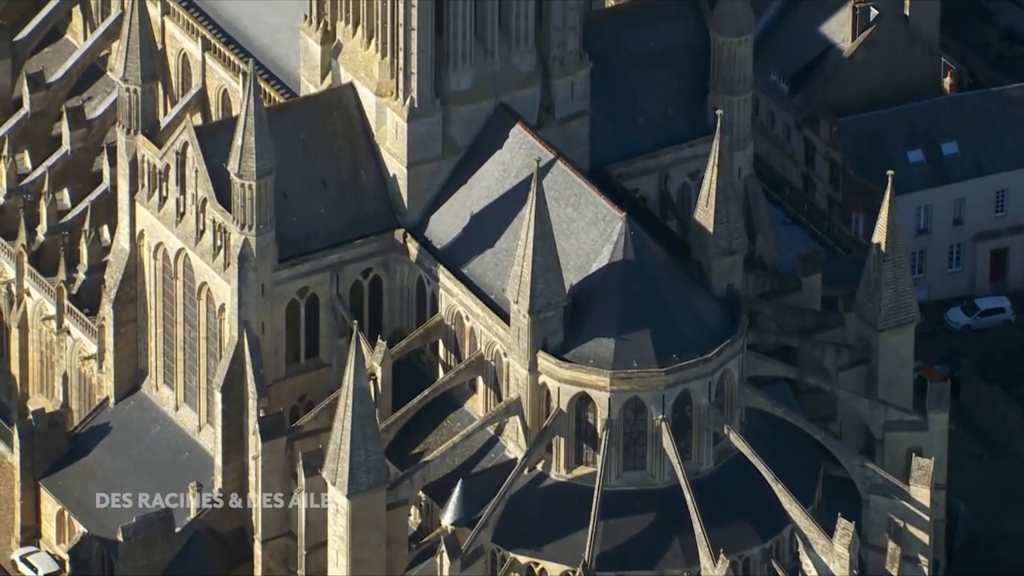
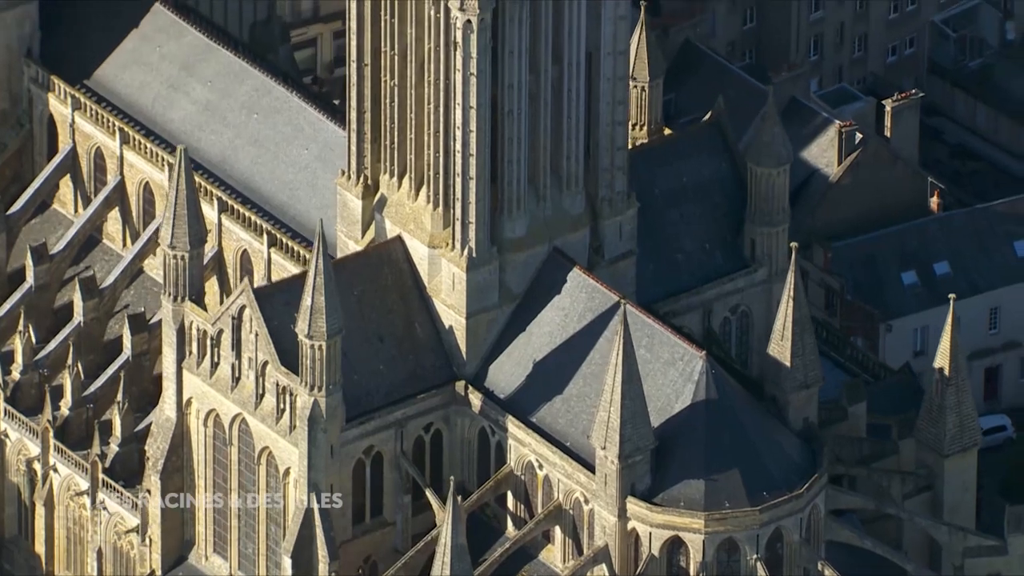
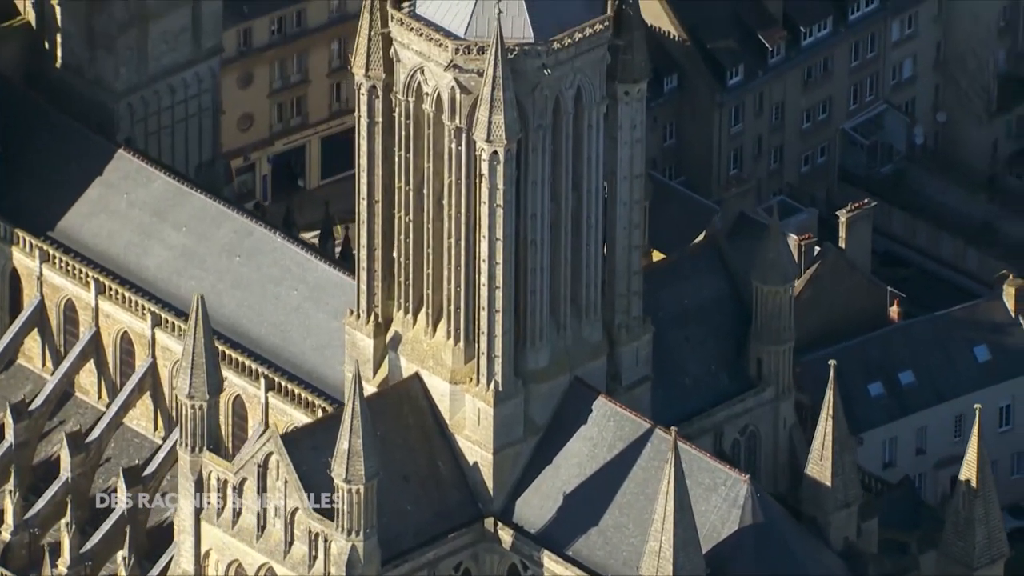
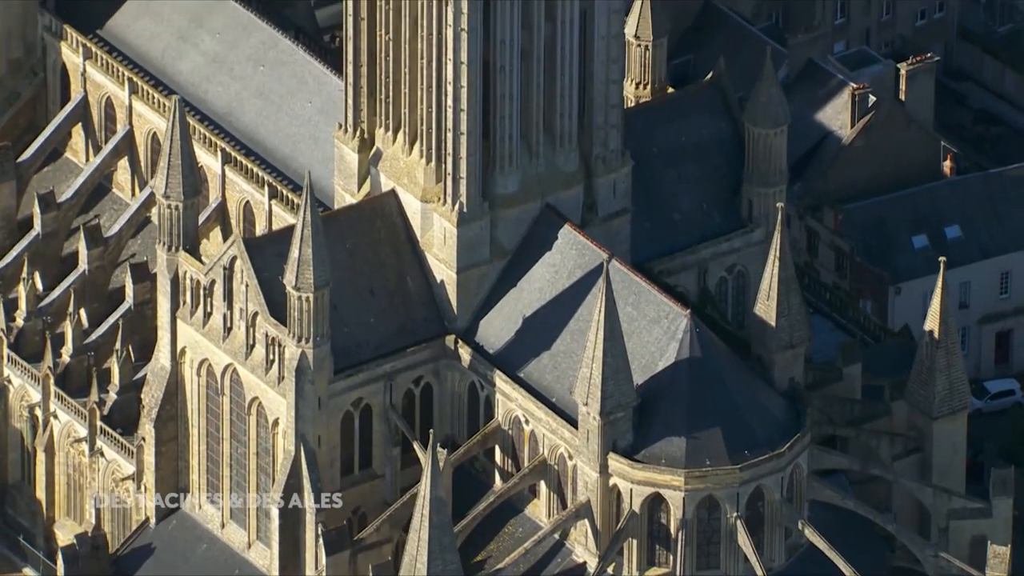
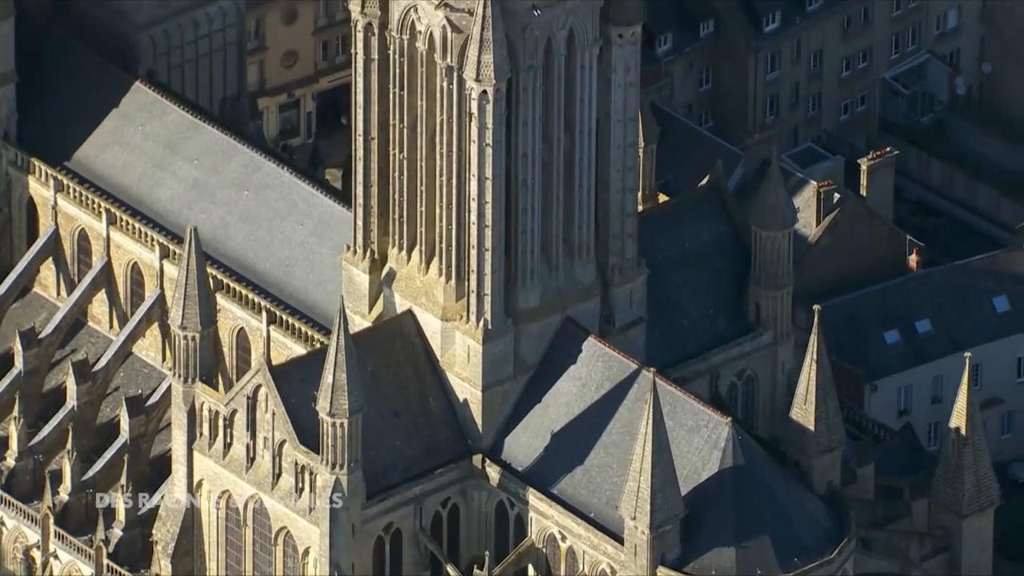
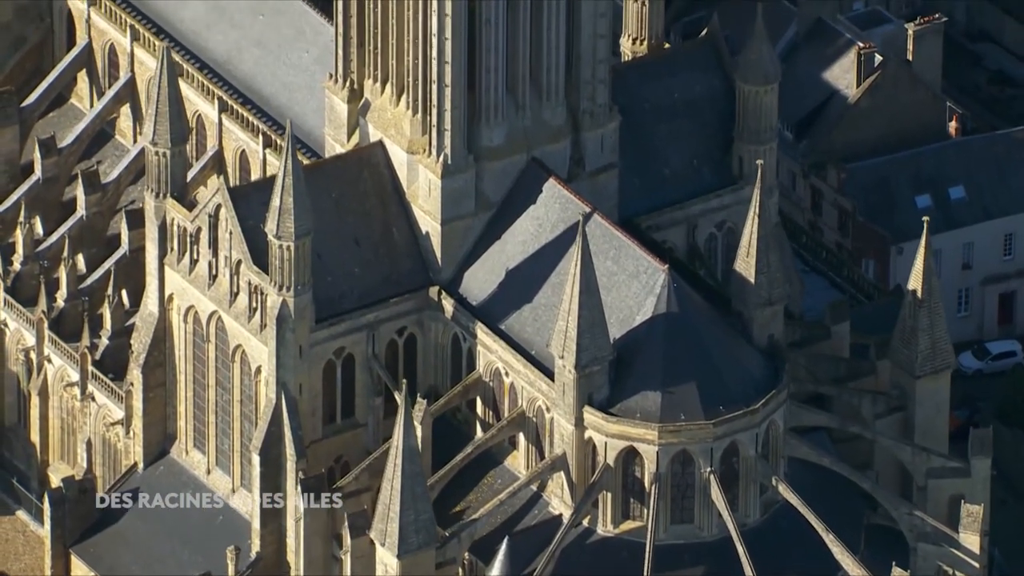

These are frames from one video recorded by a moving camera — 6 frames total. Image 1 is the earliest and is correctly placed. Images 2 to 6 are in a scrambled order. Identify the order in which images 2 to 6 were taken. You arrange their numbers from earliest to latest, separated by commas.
6, 4, 2, 5, 3
